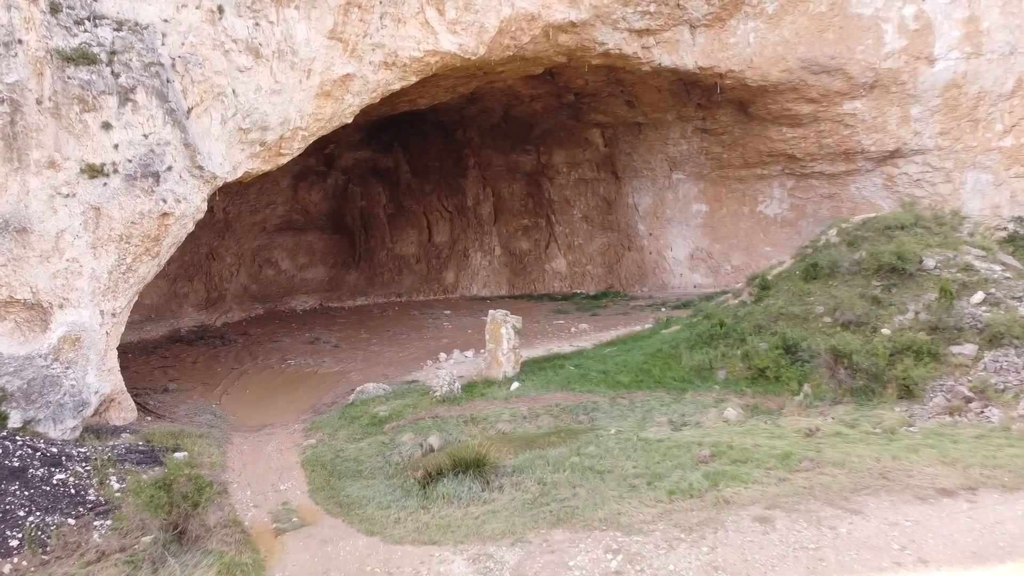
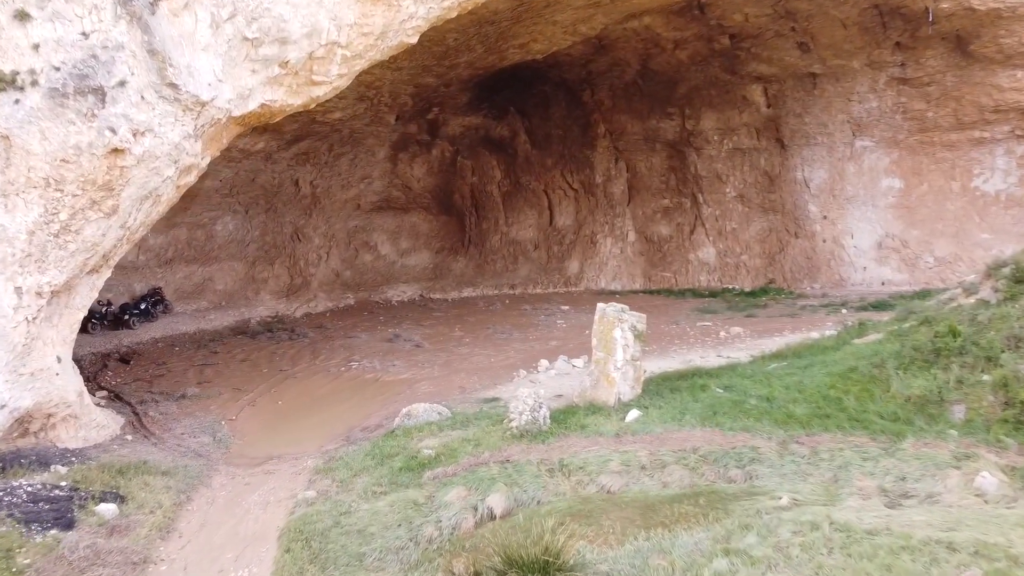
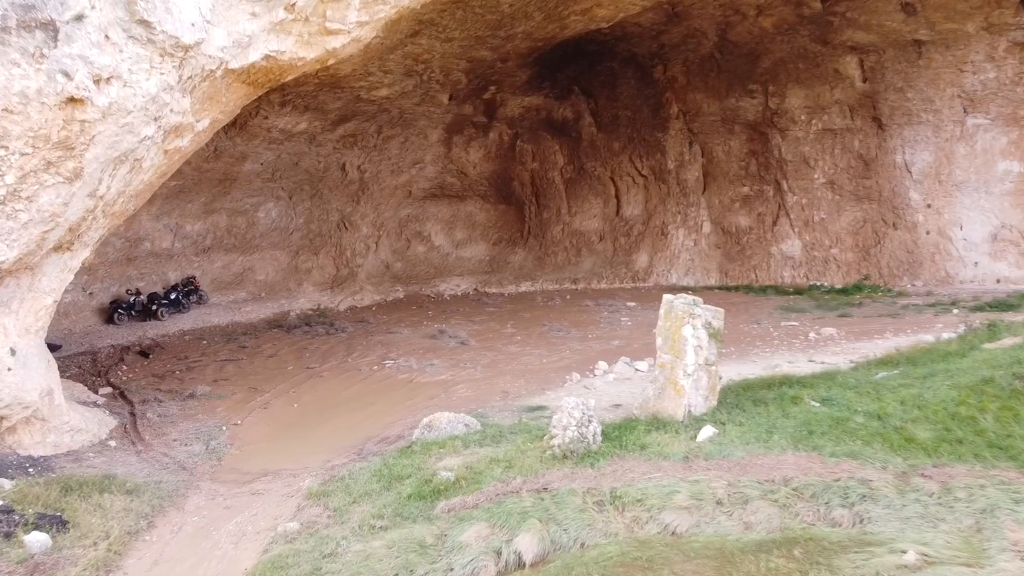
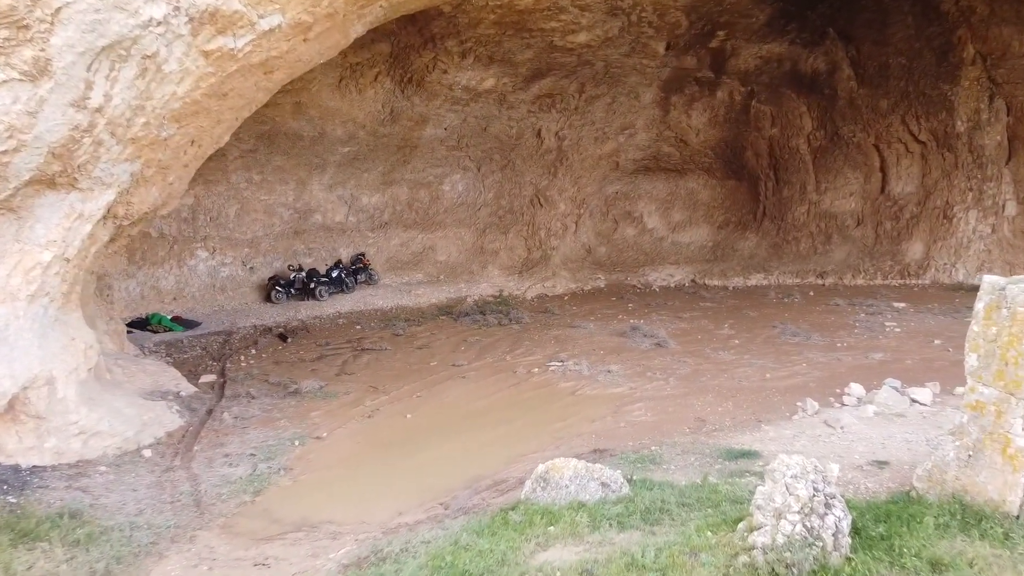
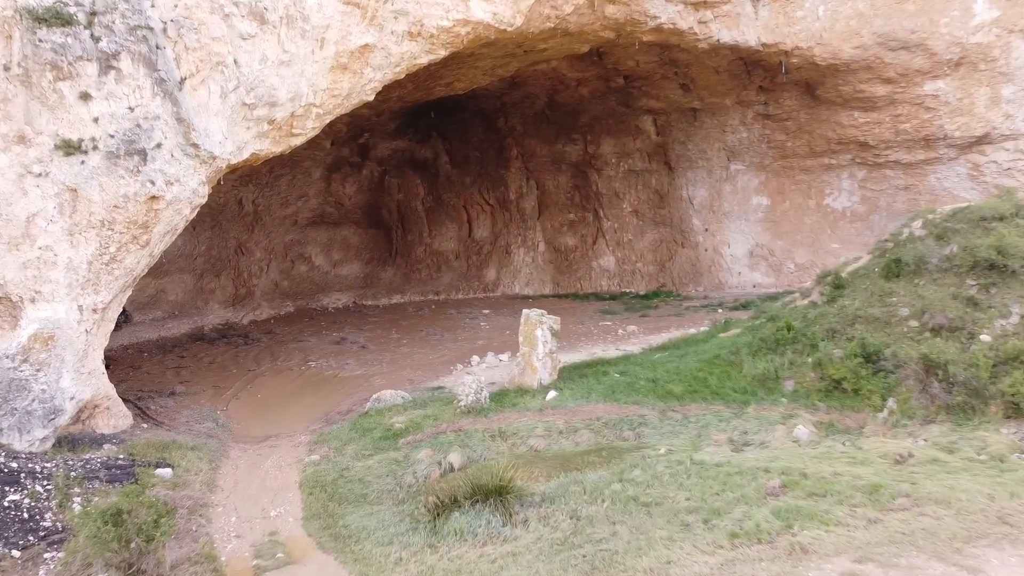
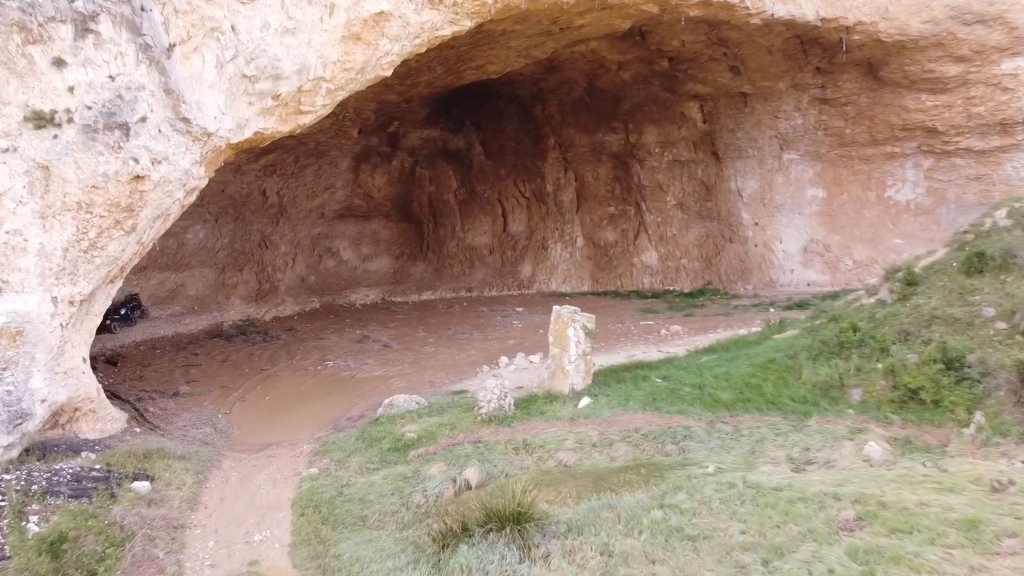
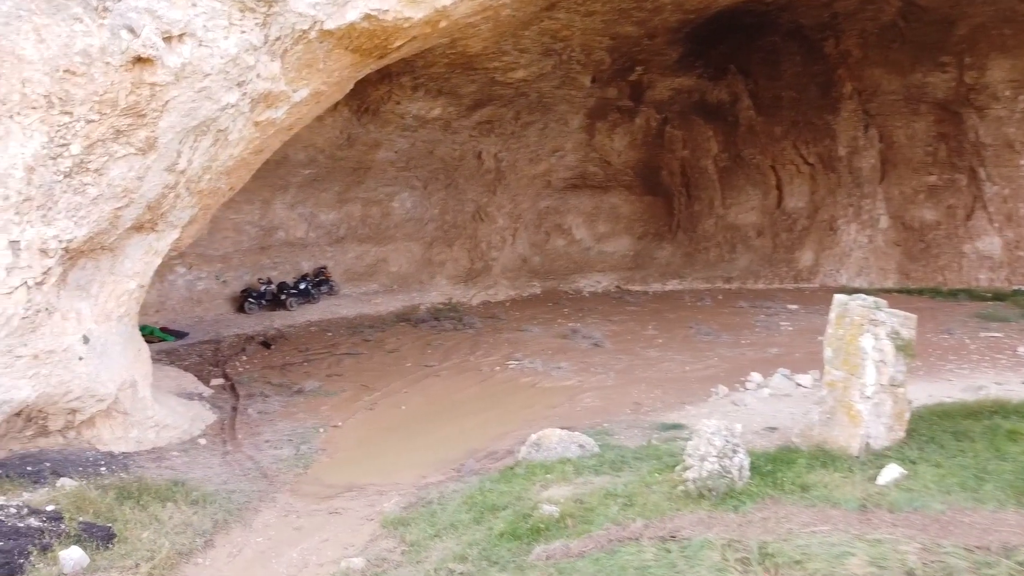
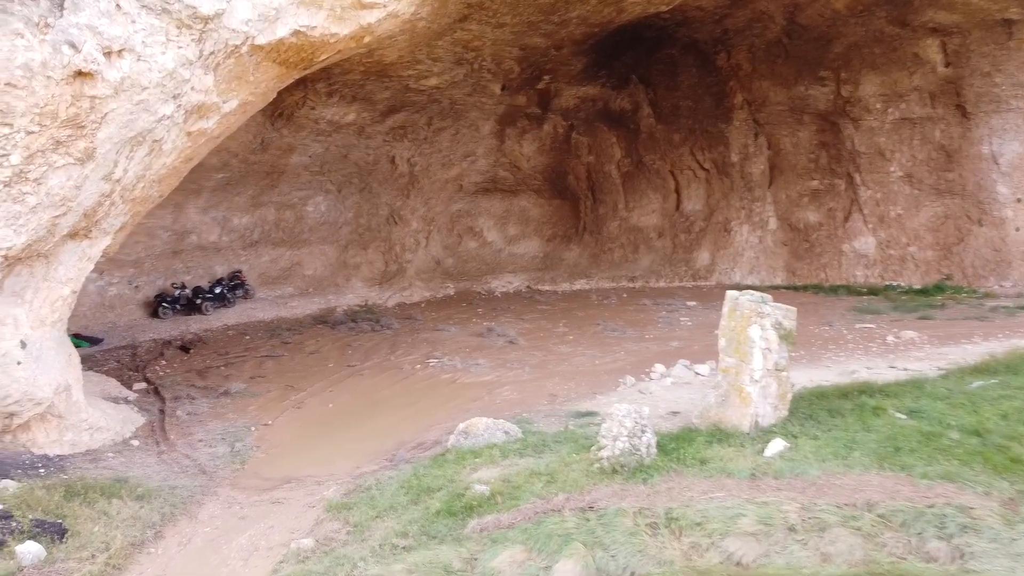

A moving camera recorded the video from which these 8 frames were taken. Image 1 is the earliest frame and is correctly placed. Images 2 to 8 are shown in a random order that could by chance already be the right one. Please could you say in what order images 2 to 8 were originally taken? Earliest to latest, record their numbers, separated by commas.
5, 6, 2, 3, 8, 7, 4
